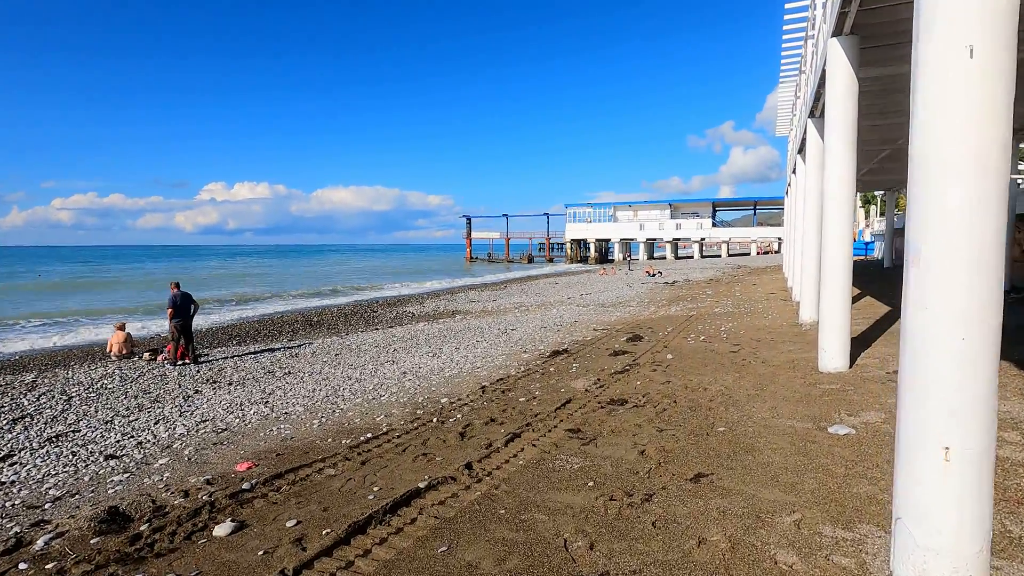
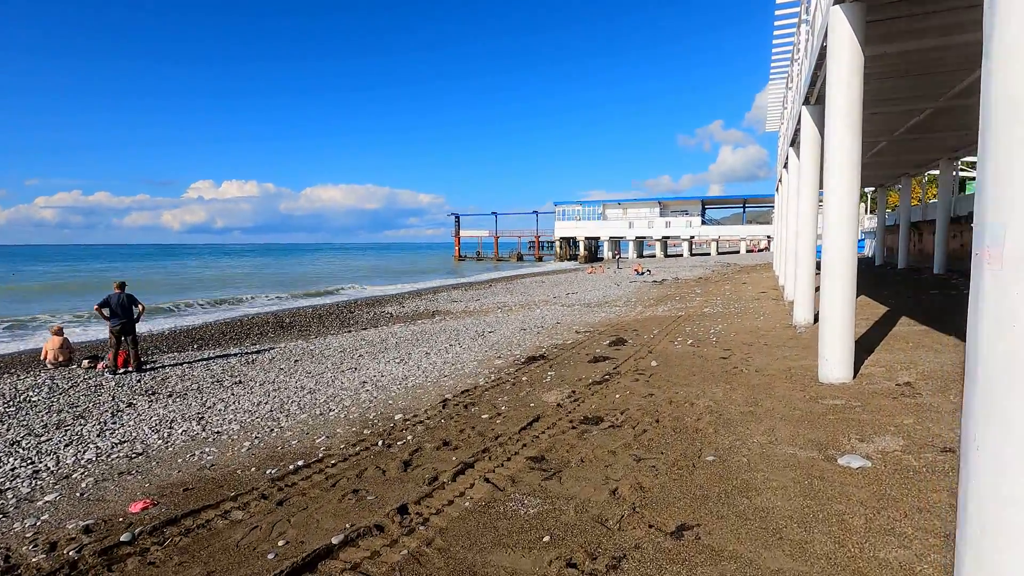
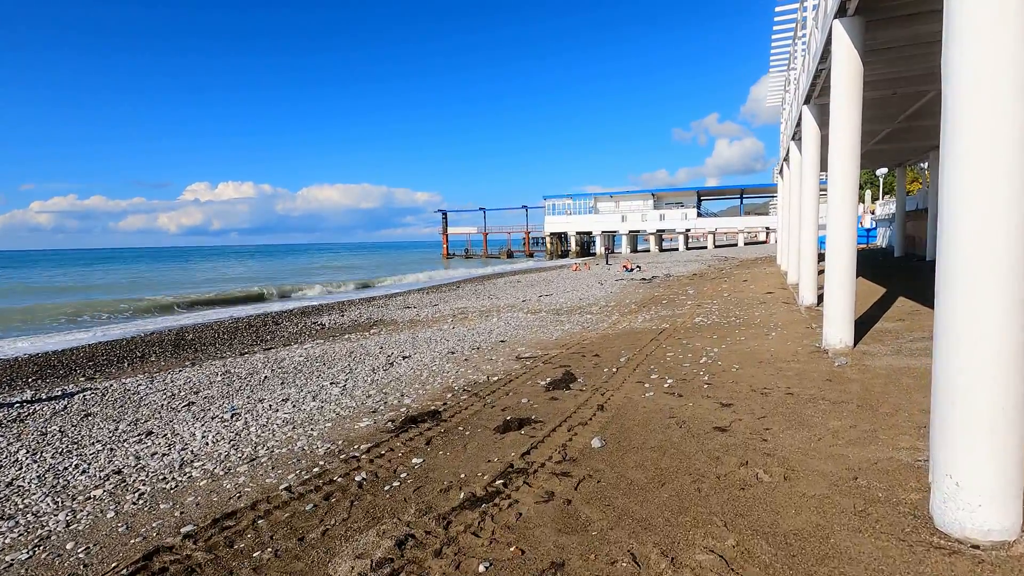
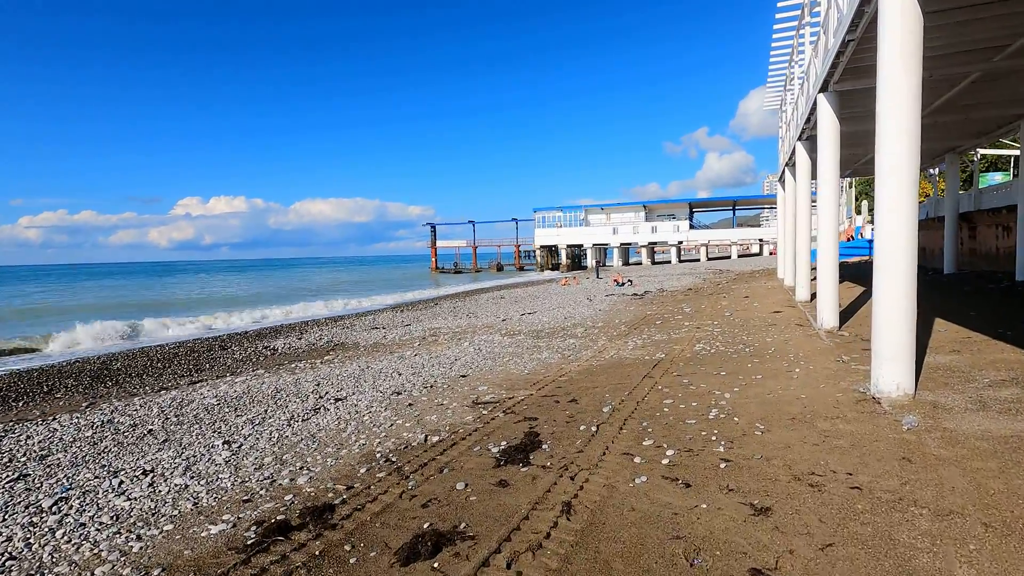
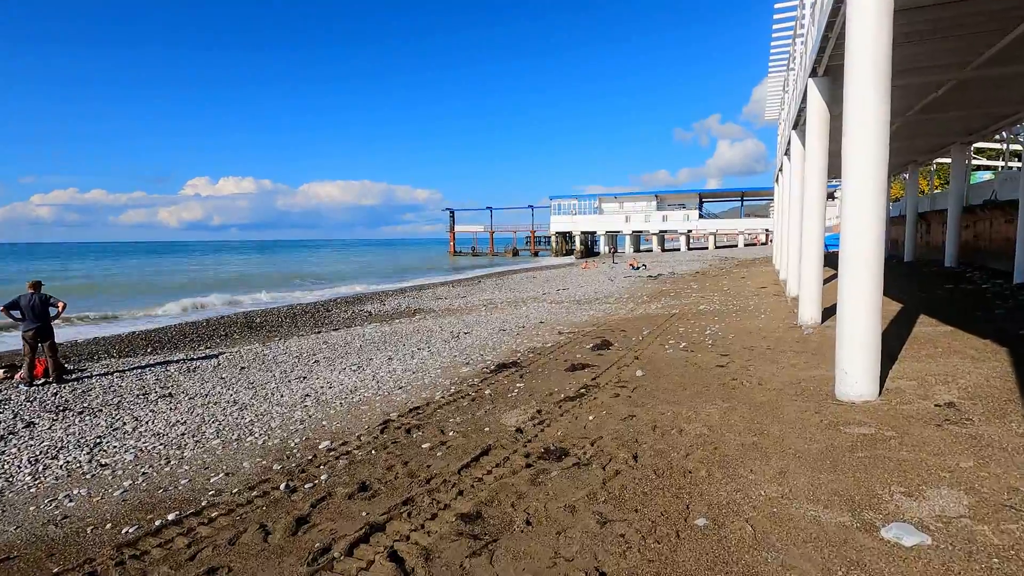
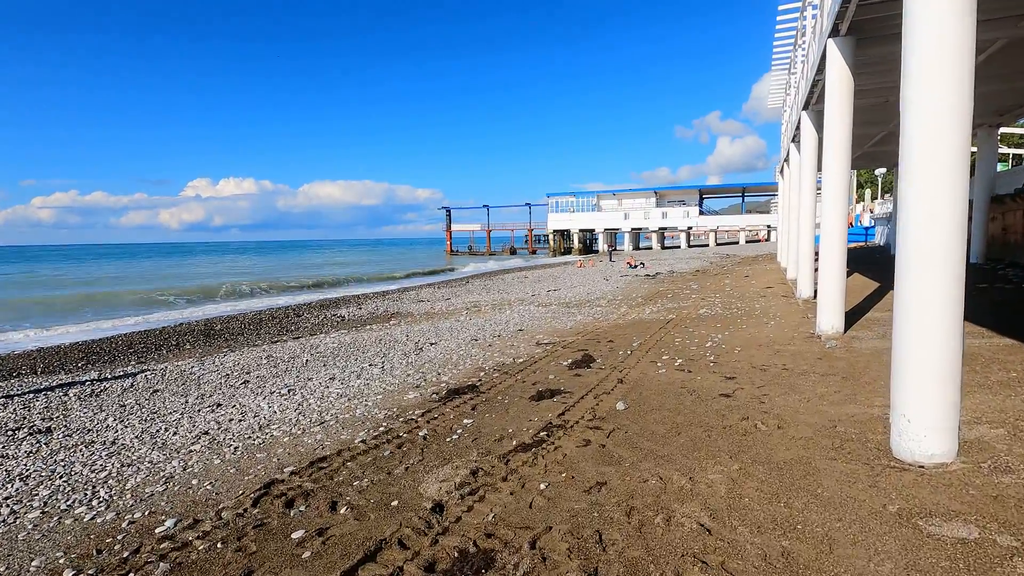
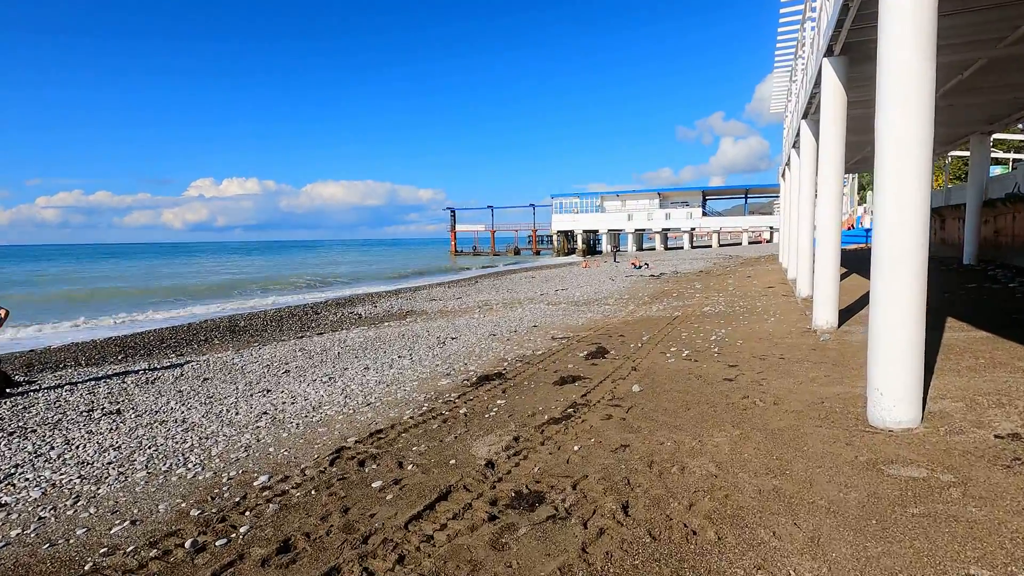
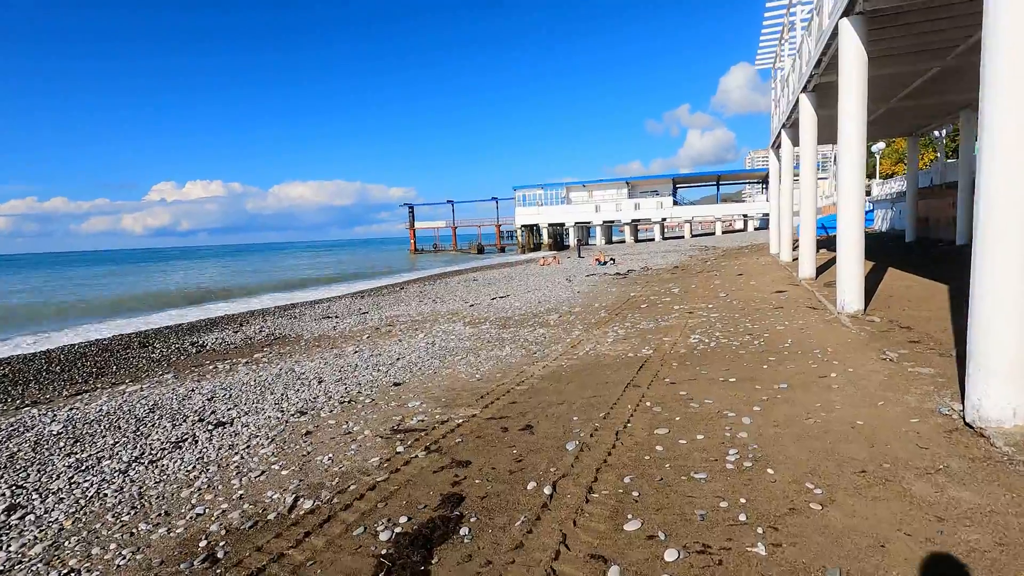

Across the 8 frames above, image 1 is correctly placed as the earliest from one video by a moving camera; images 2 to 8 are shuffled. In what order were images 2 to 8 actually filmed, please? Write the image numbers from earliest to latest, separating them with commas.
2, 5, 7, 6, 3, 4, 8
